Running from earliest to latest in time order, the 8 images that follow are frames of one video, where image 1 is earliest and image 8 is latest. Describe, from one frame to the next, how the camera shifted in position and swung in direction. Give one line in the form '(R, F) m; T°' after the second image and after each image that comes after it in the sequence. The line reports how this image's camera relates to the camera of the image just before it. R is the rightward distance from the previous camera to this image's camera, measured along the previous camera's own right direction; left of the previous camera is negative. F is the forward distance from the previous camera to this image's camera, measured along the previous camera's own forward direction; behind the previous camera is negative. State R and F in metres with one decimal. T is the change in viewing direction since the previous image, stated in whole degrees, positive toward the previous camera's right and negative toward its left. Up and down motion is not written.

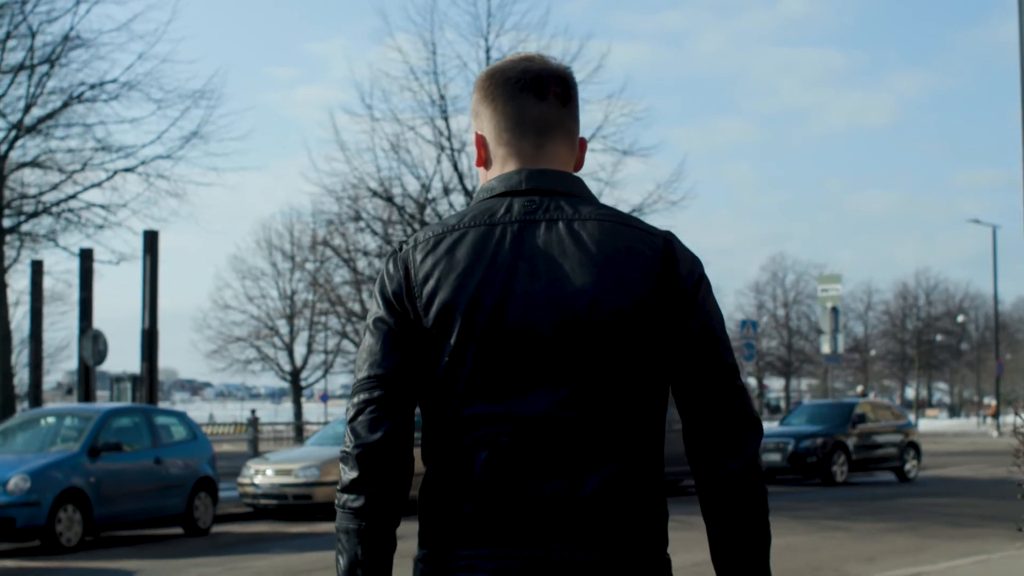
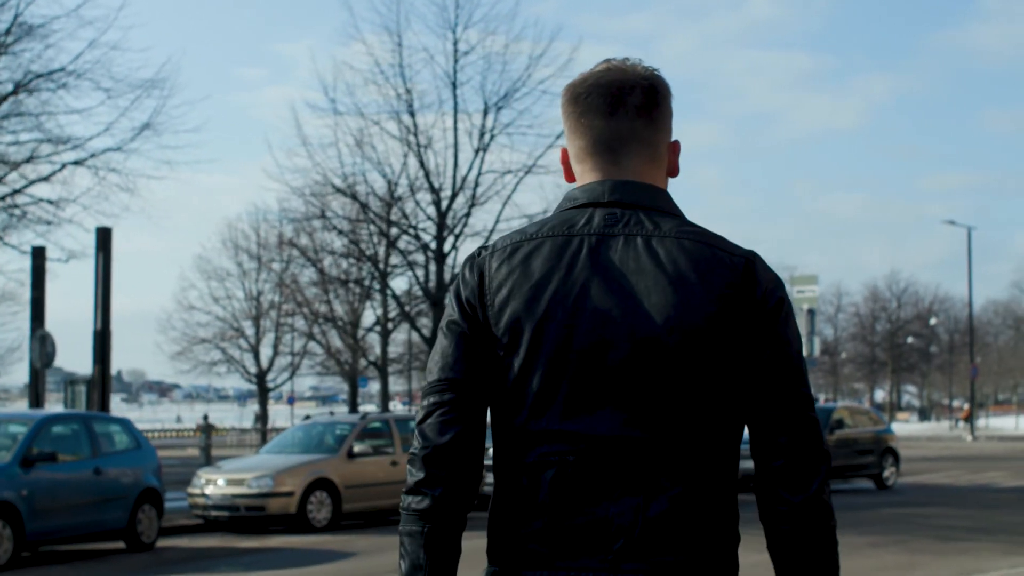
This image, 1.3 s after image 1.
(0.0, +0.6) m; +1°
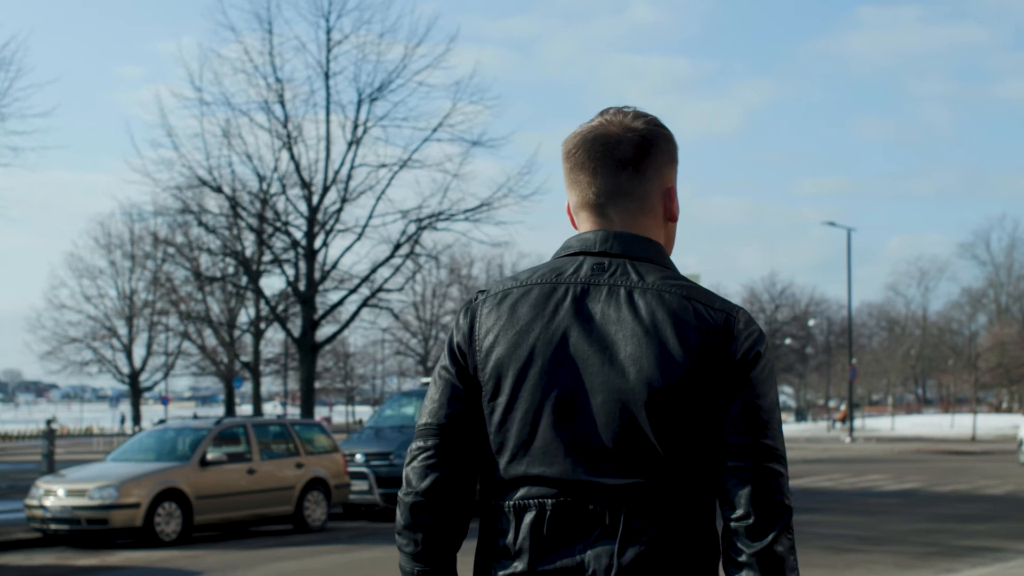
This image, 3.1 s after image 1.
(+0.1, +0.7) m; +4°
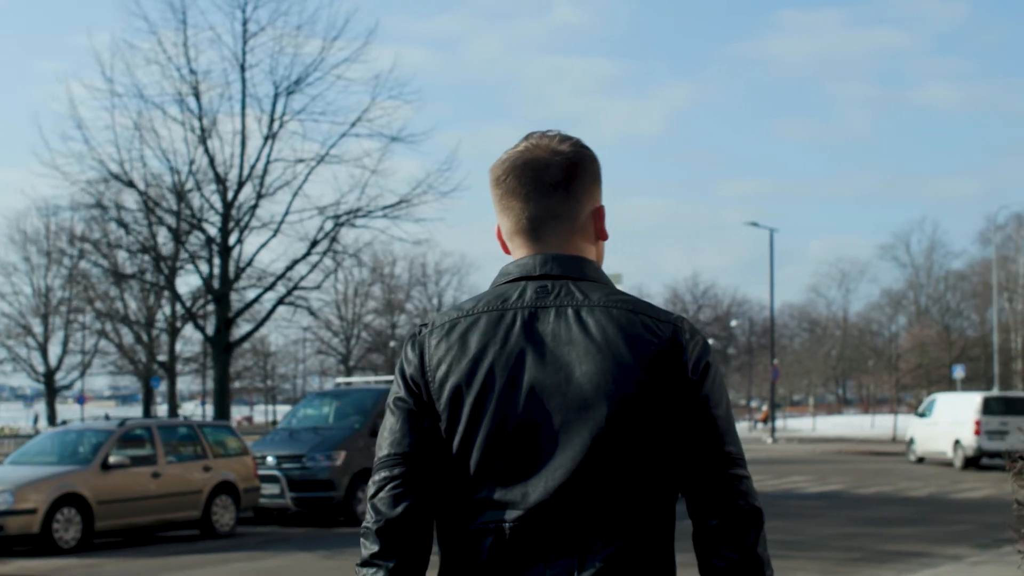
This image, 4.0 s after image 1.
(0.0, +0.3) m; +3°
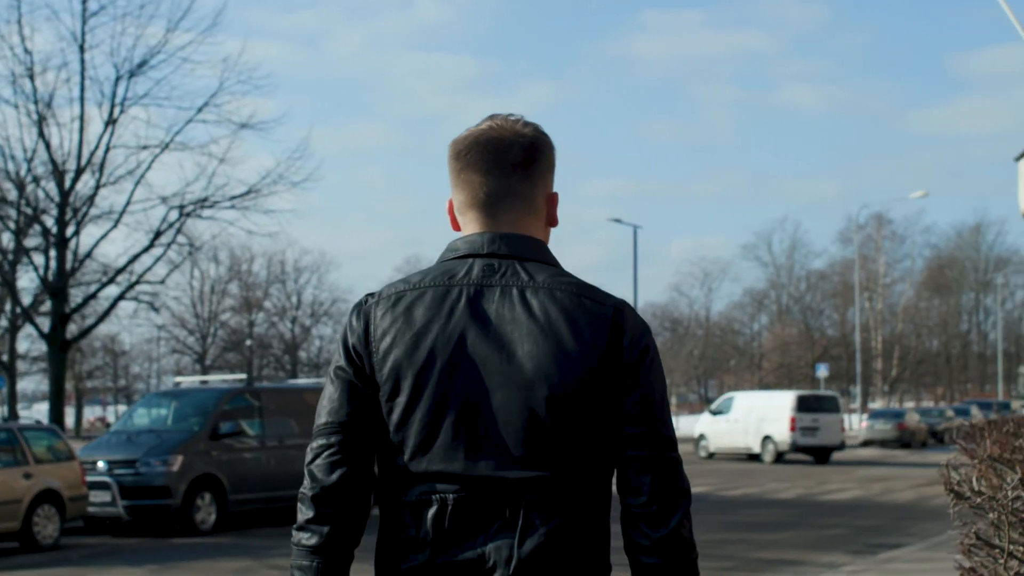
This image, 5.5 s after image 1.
(+0.1, +0.7) m; +5°
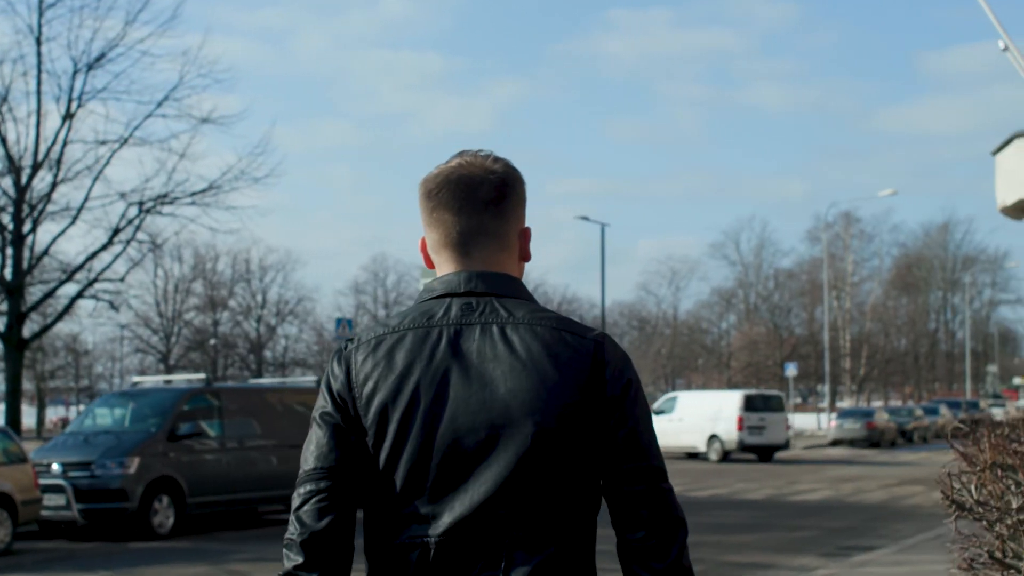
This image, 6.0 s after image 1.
(0.0, +0.3) m; +1°
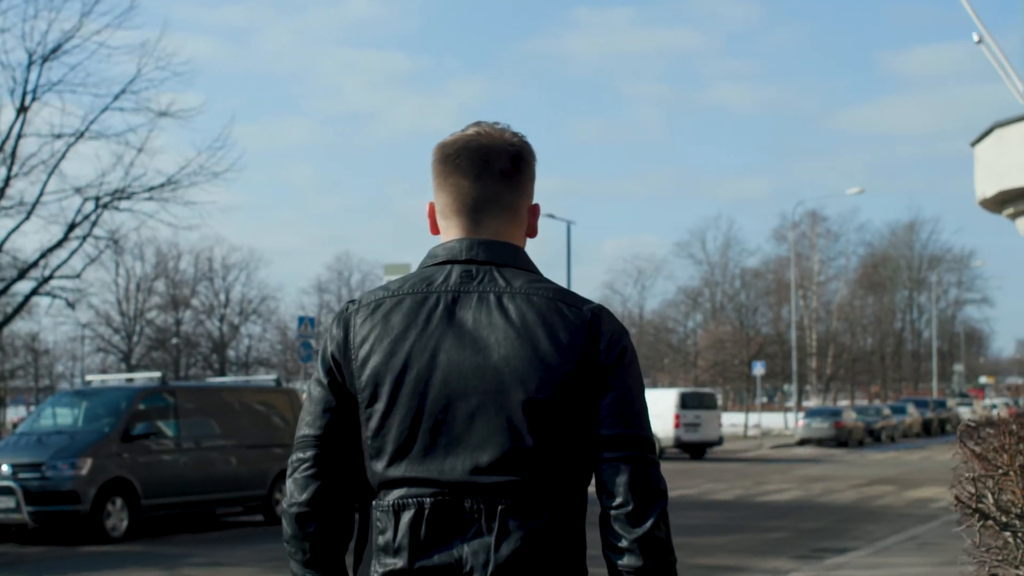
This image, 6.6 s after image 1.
(0.0, +0.3) m; +1°
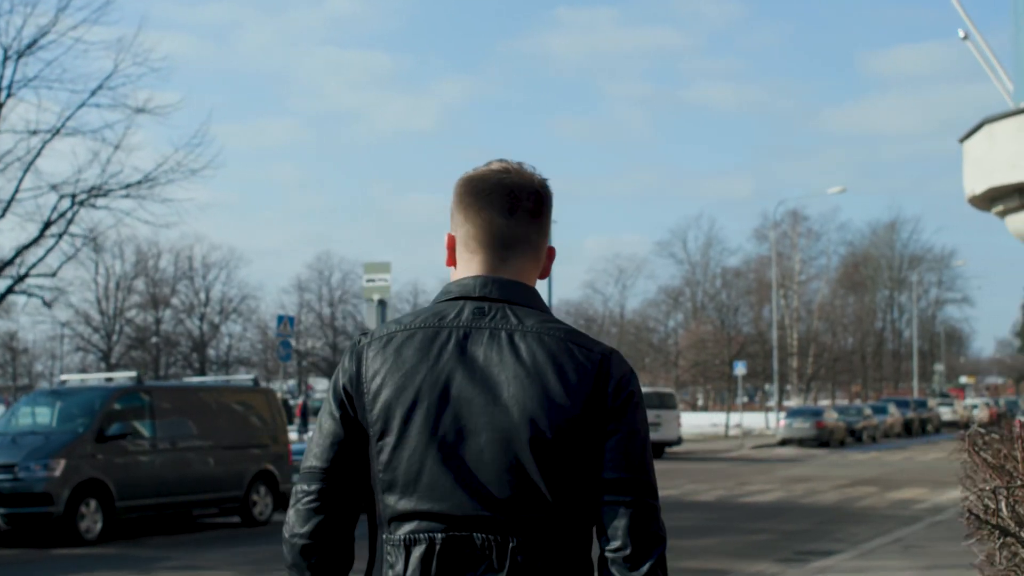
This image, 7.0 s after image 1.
(0.0, +0.1) m; +1°
